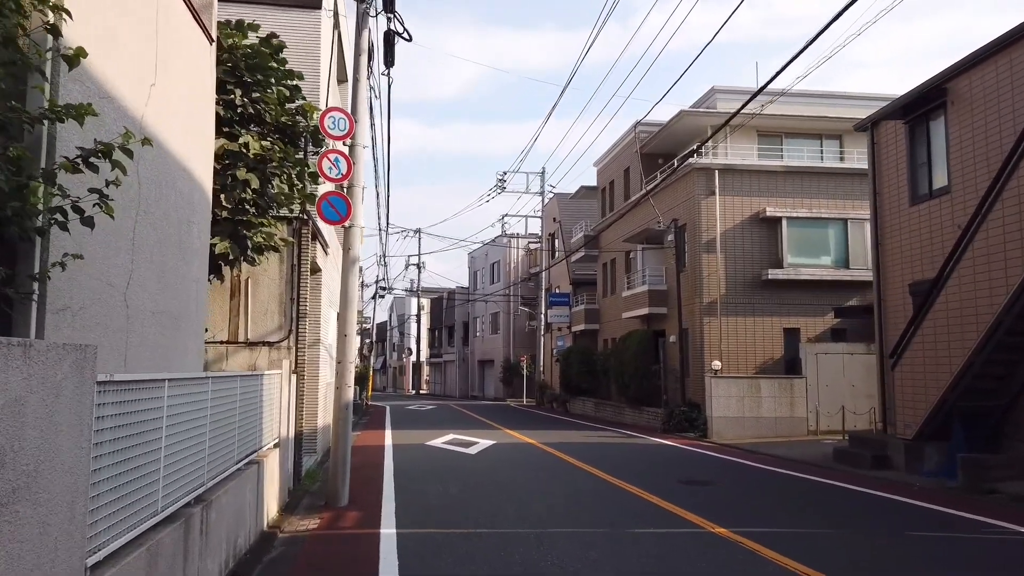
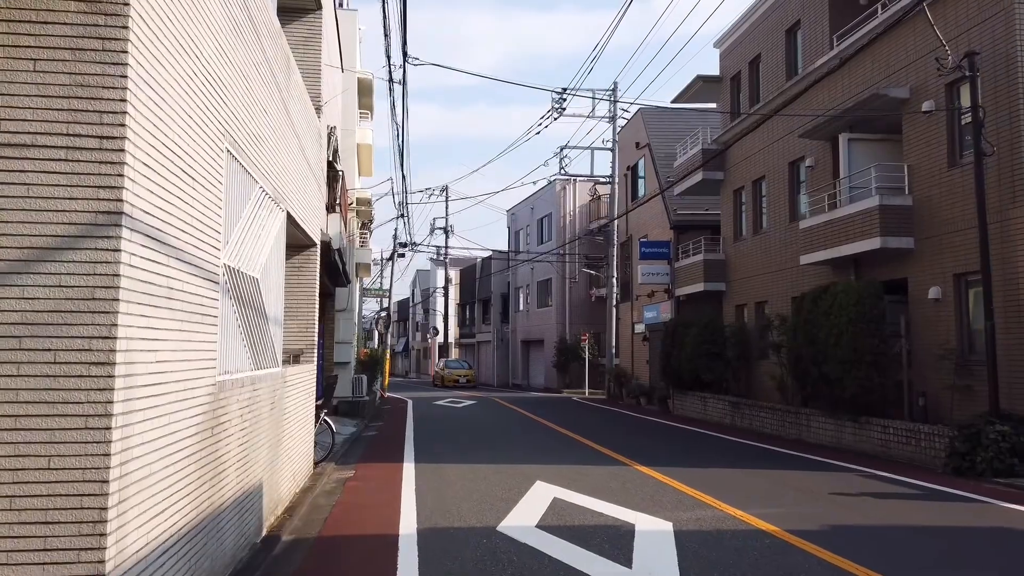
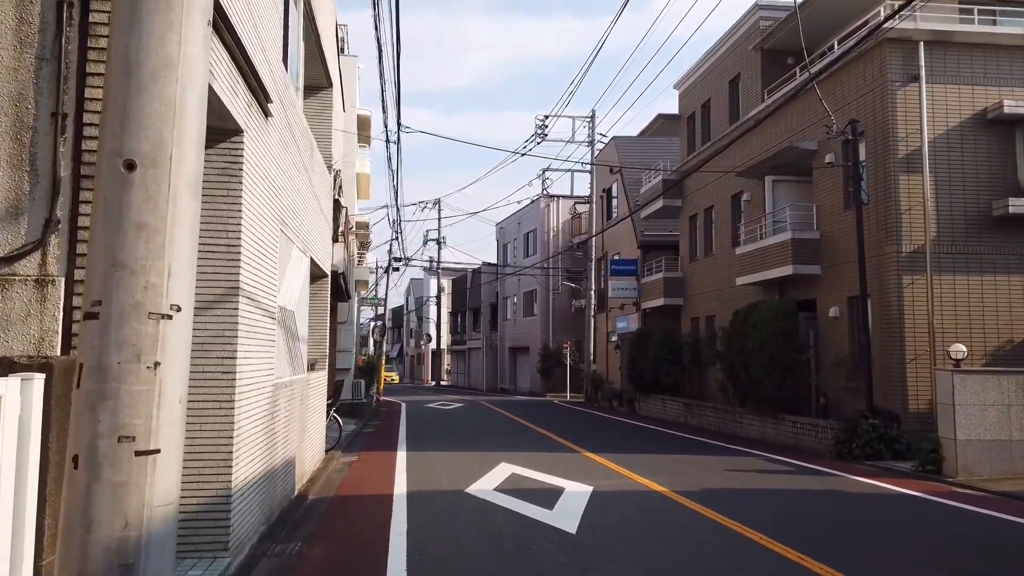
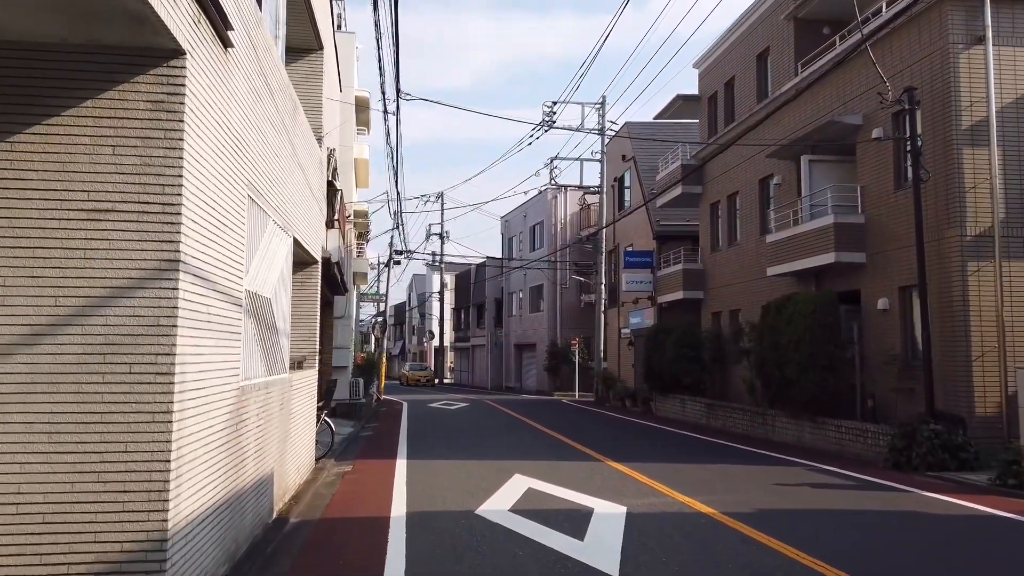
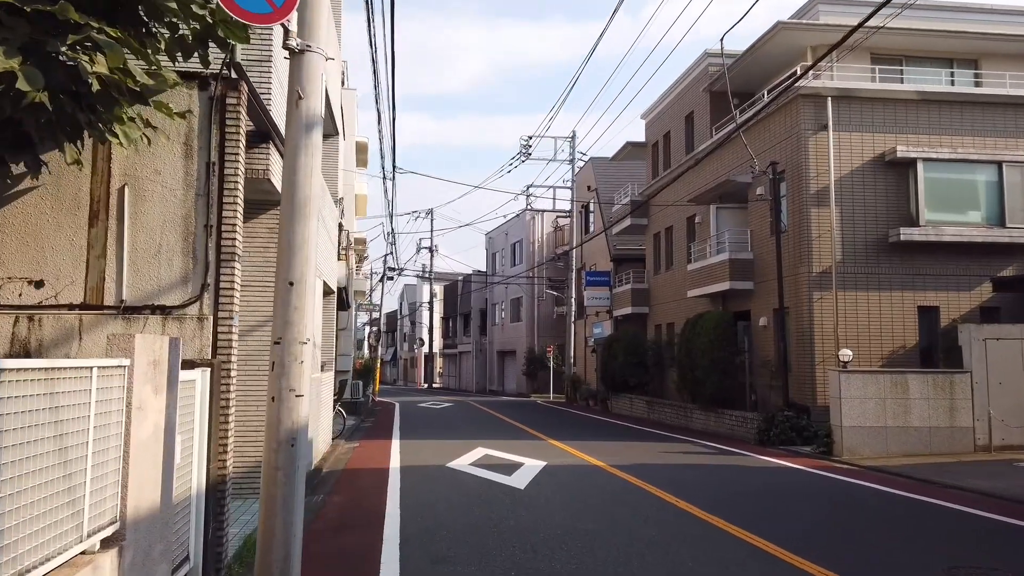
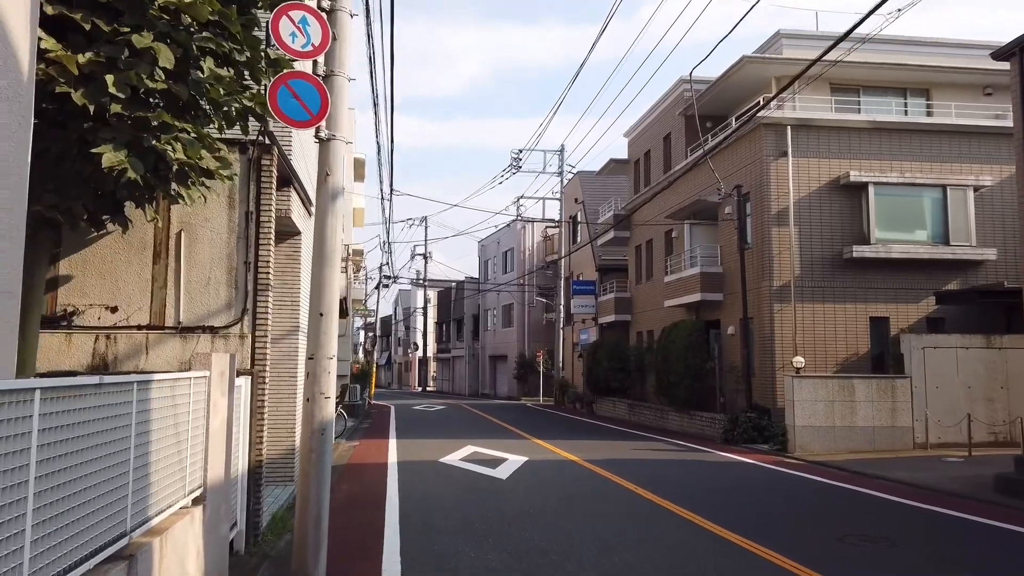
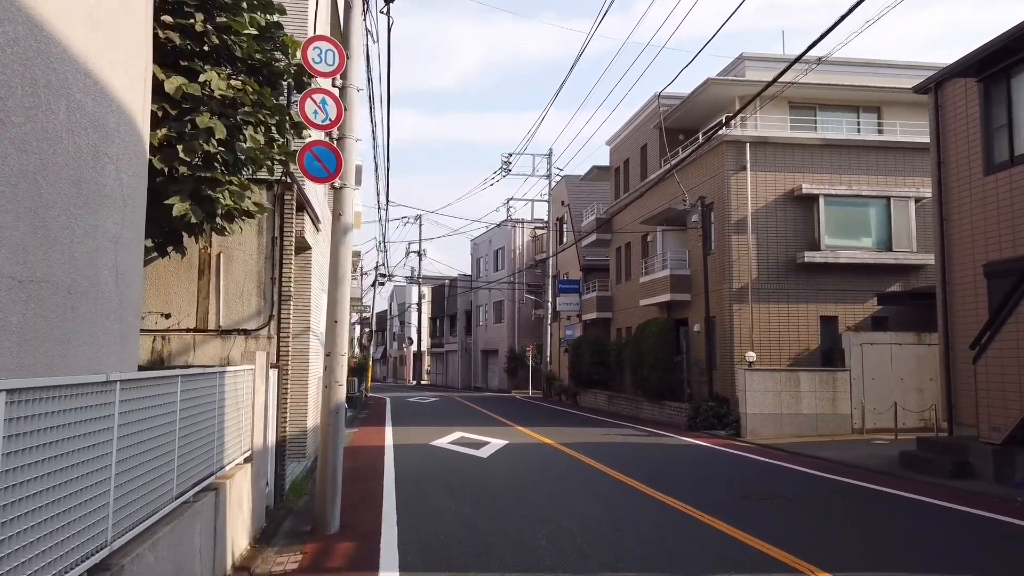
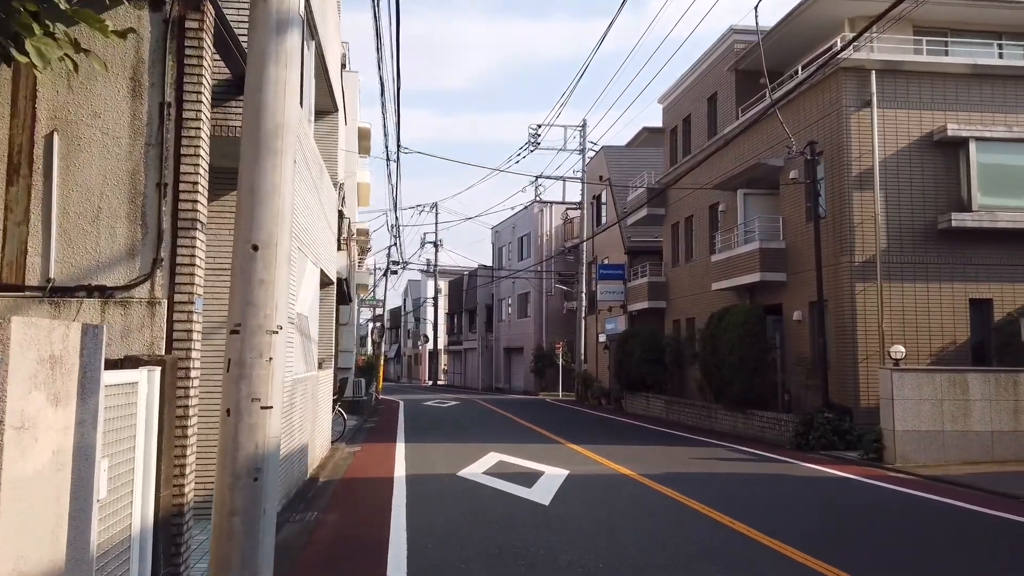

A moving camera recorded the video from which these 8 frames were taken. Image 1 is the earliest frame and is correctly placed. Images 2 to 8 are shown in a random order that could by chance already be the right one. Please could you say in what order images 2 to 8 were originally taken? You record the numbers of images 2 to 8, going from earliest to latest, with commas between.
7, 6, 5, 8, 3, 4, 2
